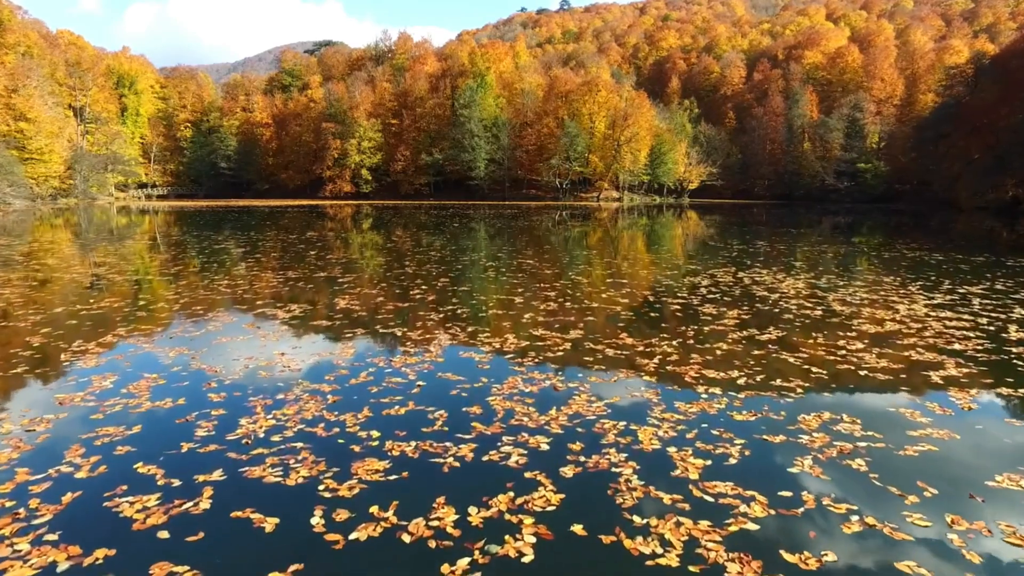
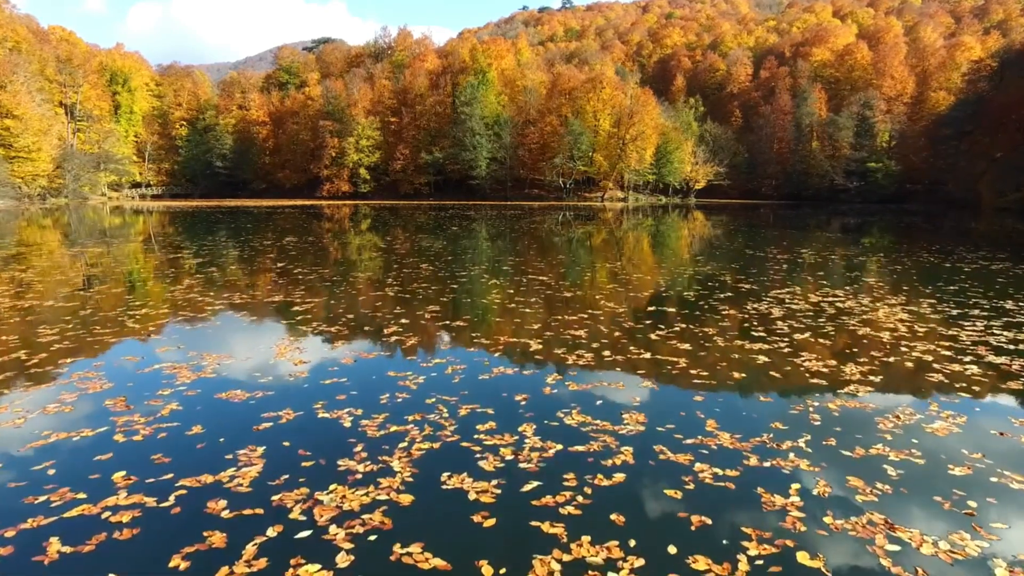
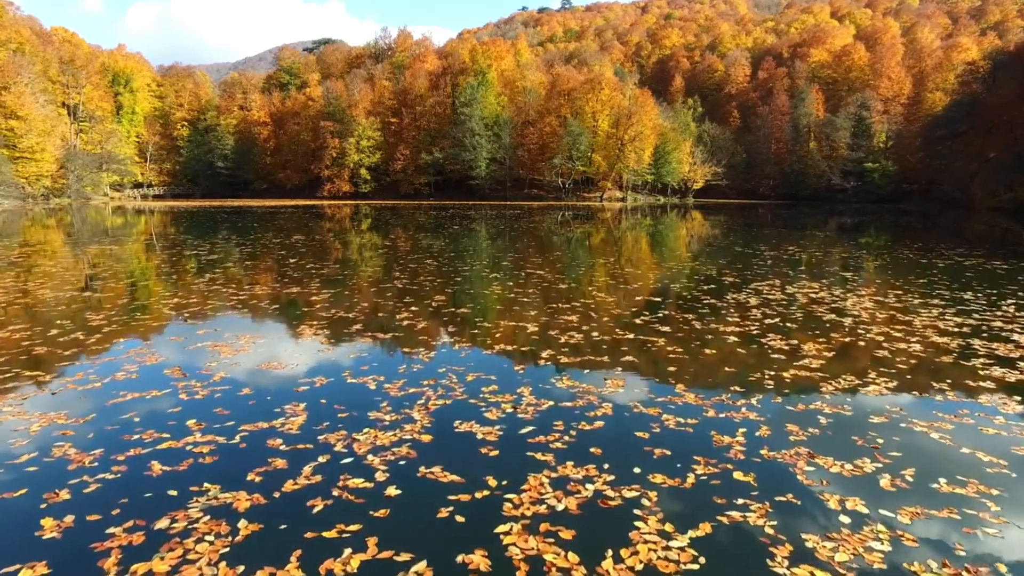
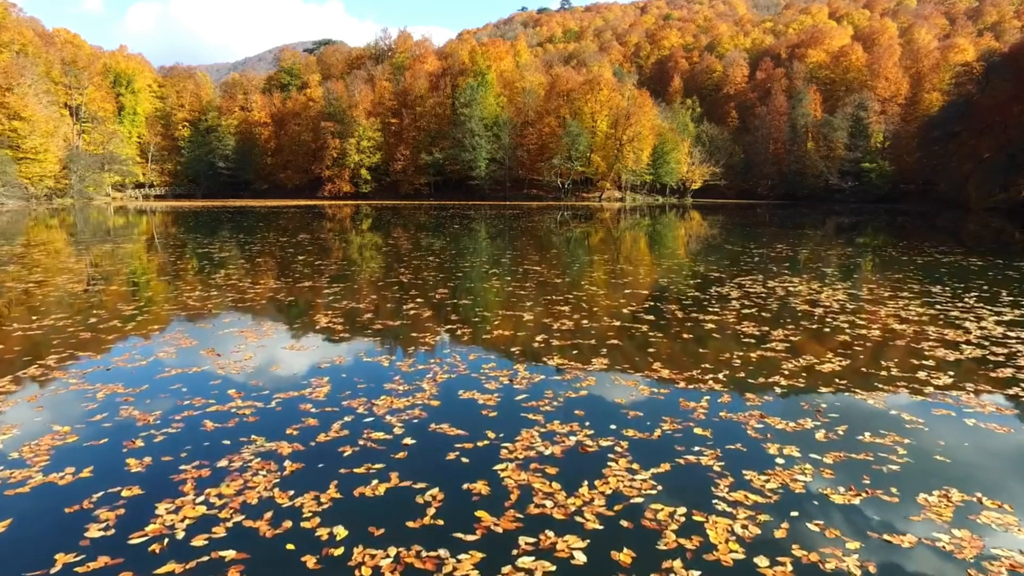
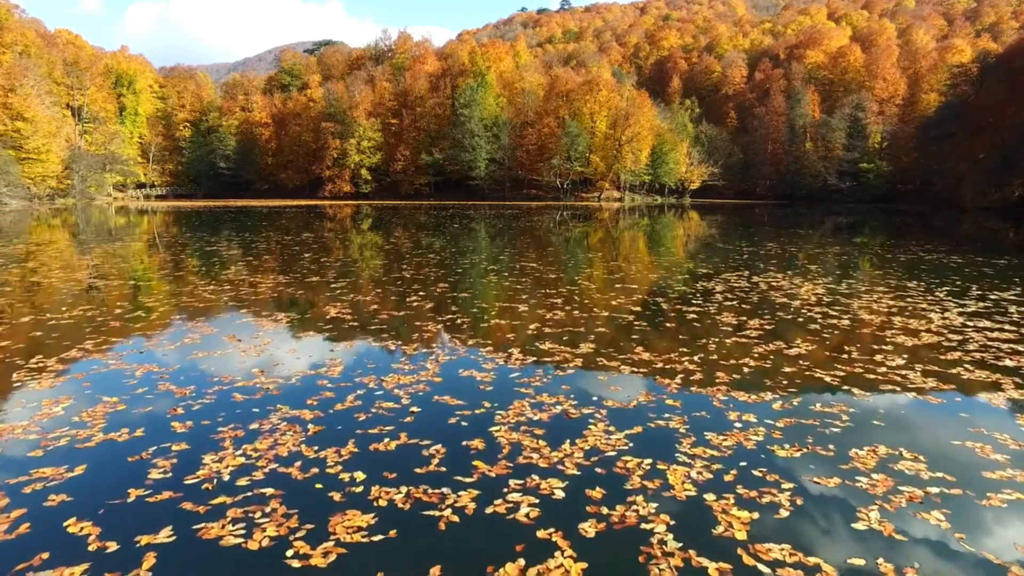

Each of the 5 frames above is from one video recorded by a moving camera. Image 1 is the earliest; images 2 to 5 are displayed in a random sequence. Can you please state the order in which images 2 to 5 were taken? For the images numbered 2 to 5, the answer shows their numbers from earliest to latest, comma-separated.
5, 4, 3, 2
